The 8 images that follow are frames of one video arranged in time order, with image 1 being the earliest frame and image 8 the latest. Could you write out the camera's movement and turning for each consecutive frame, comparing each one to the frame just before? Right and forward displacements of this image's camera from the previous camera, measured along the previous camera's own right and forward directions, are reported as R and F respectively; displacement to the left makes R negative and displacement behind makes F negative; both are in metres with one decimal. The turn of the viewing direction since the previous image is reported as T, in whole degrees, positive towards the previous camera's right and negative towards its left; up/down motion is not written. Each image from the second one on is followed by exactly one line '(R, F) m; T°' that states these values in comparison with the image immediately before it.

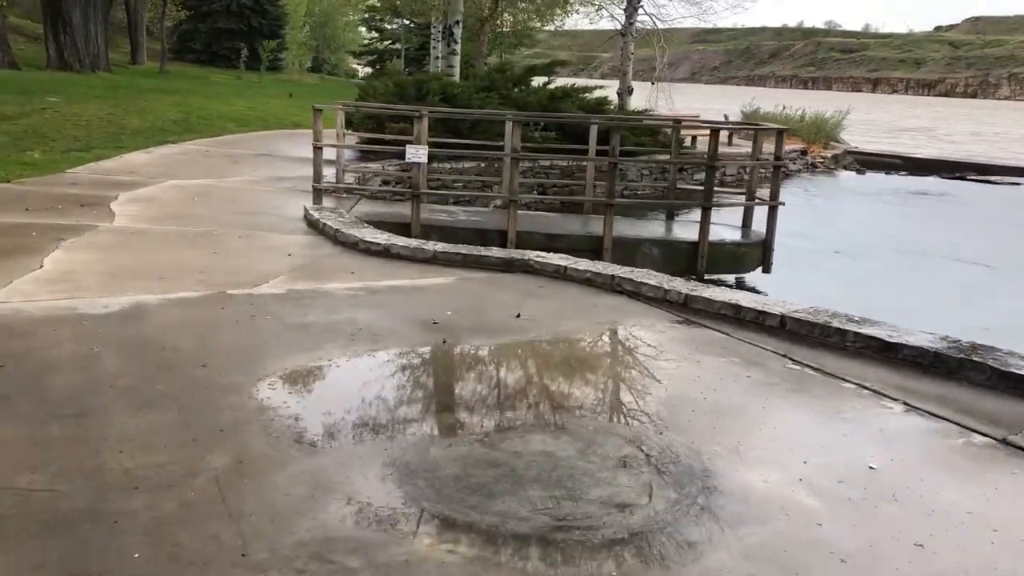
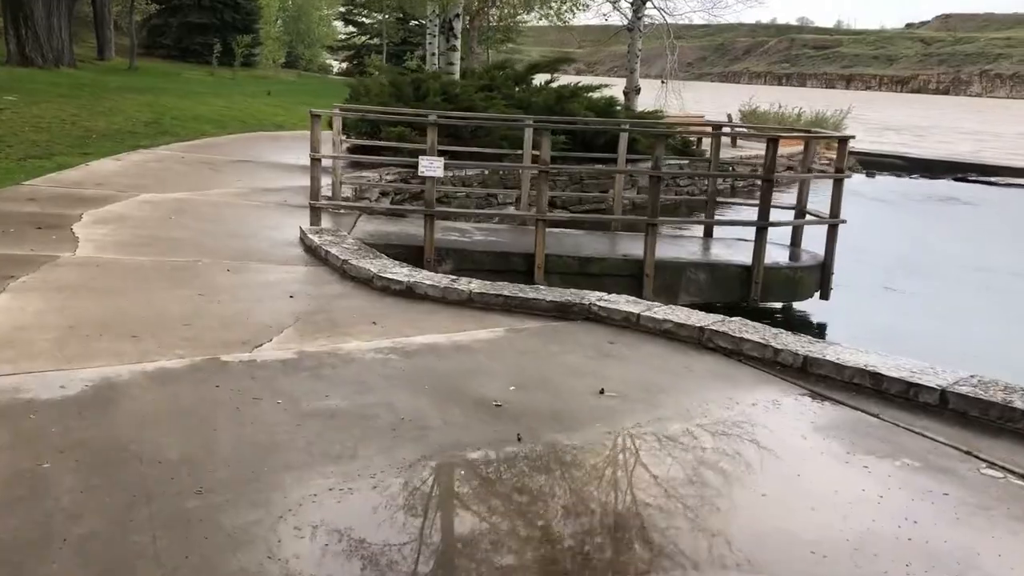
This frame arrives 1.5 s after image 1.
(-0.5, +1.3) m; +2°
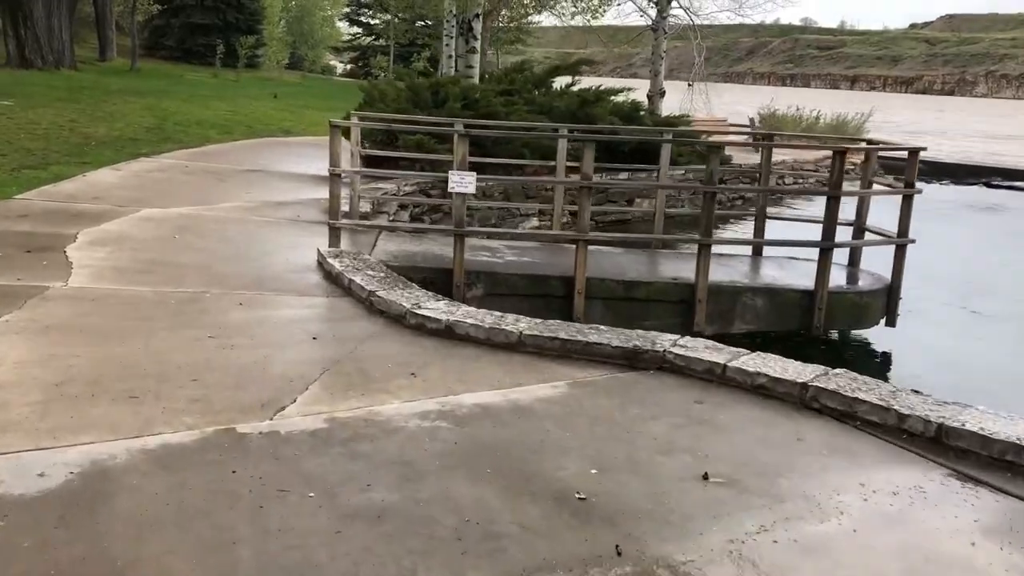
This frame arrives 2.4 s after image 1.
(-0.3, +0.8) m; 0°
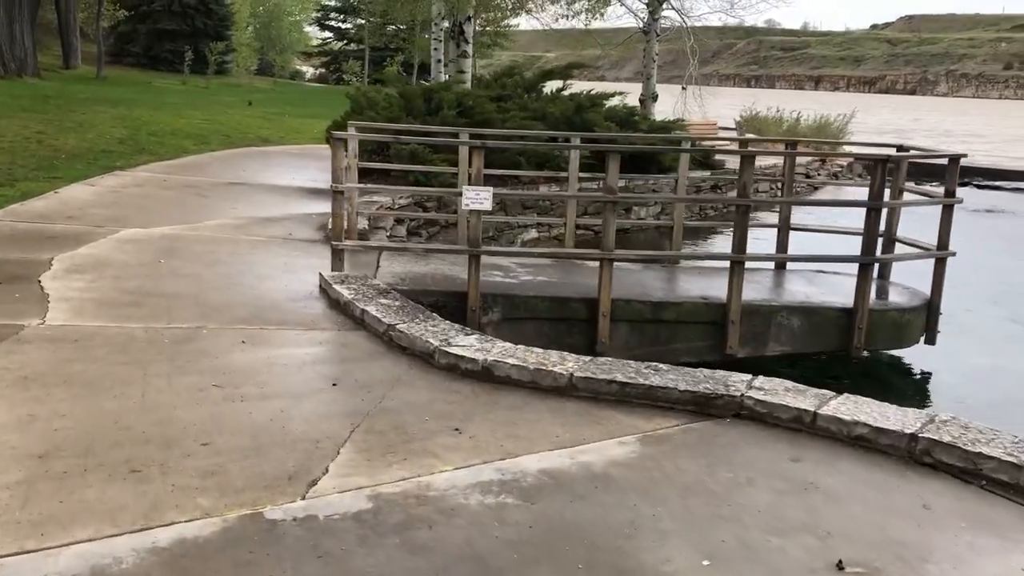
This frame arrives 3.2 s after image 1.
(-0.4, +0.6) m; +2°
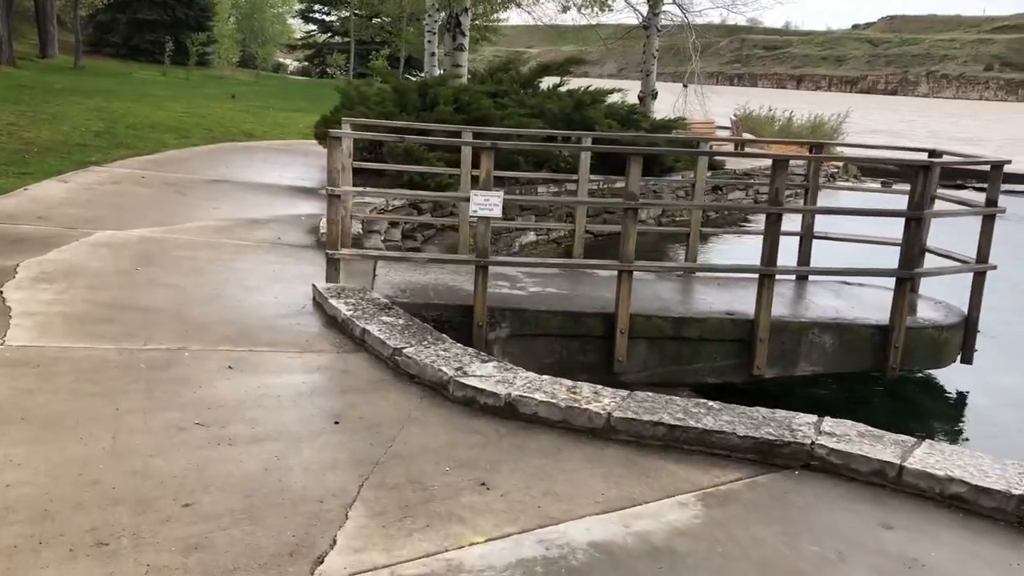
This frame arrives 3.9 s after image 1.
(-0.2, +0.6) m; +1°
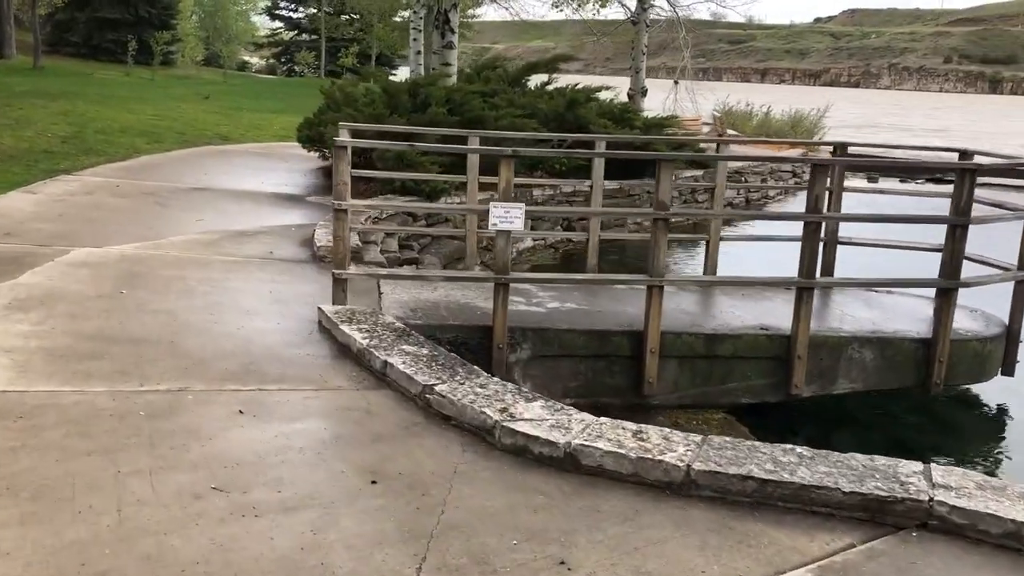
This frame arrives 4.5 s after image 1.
(-0.4, +0.5) m; +2°
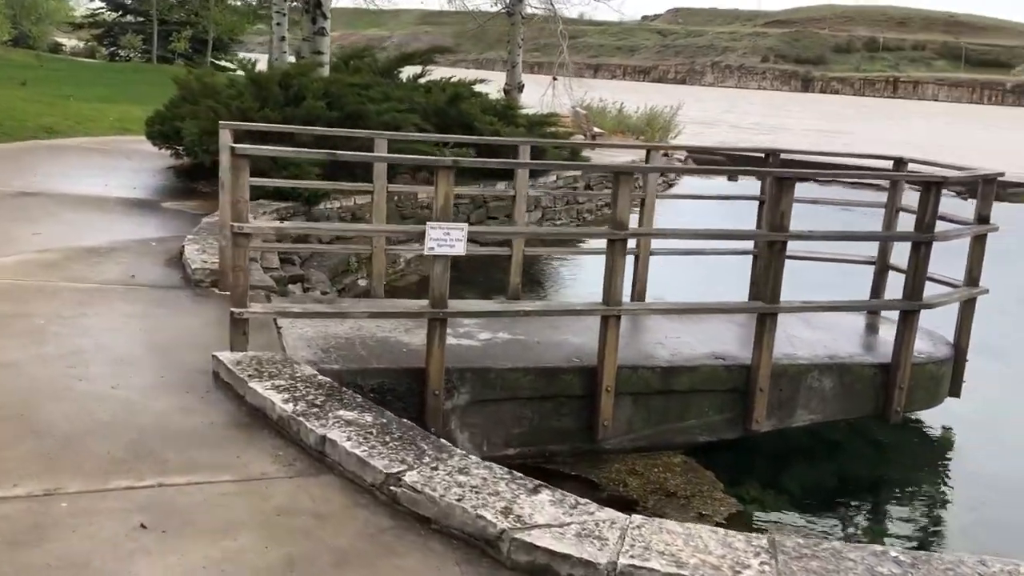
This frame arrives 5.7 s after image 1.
(-0.5, +1.0) m; +10°
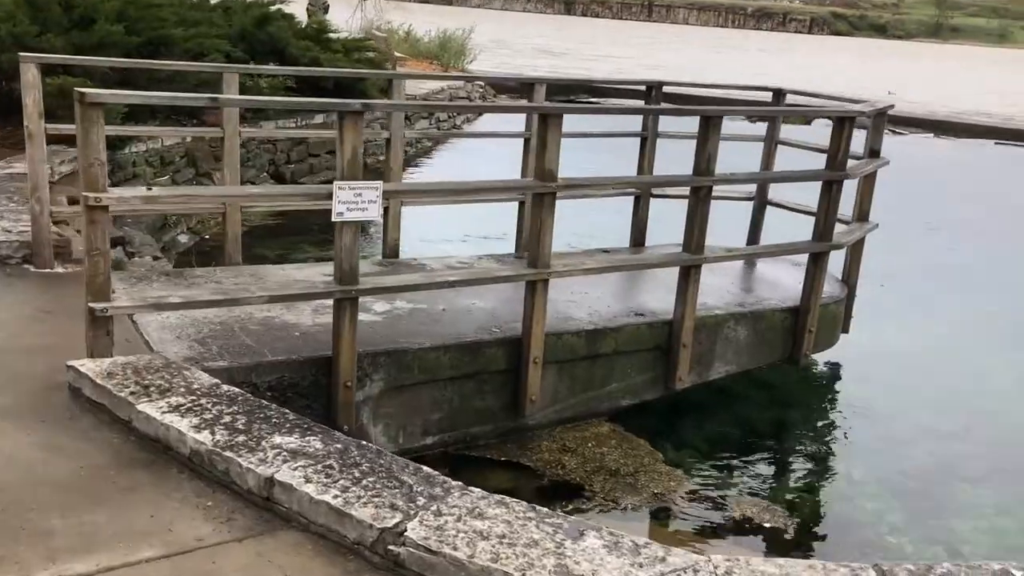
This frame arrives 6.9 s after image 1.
(-0.7, +0.8) m; +14°
